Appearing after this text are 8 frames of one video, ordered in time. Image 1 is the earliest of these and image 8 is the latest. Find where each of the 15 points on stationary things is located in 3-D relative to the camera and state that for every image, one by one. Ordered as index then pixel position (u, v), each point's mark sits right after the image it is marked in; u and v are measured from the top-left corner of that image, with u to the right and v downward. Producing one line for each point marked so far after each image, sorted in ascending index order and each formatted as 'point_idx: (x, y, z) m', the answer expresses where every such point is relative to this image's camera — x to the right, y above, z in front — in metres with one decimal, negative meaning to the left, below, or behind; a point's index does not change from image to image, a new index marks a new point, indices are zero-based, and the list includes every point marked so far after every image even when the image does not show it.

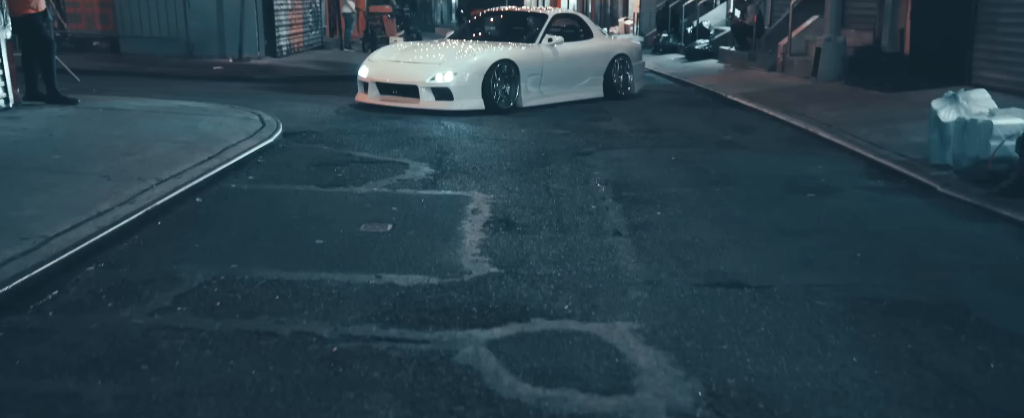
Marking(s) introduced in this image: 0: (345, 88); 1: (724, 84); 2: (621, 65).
0: (-2.4, +1.7, +15.5) m
1: (+3.2, +1.9, +16.1) m
2: (+1.5, +1.9, +14.5) m
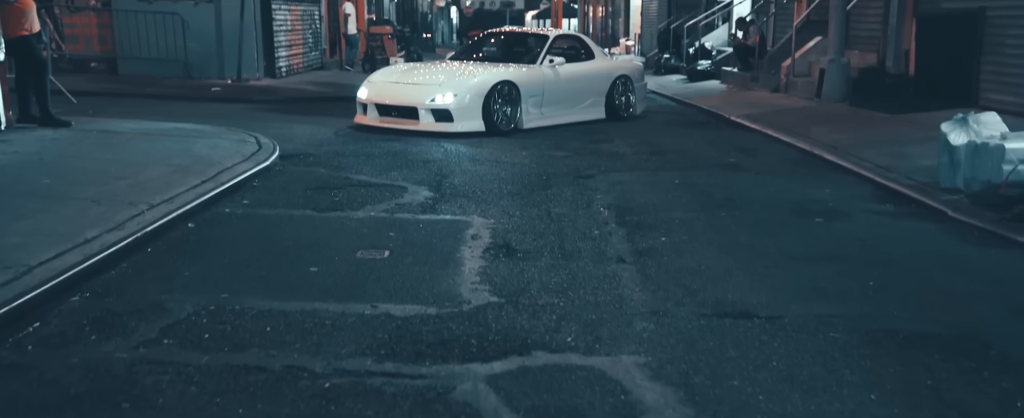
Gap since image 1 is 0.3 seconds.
0: (-2.4, +1.4, +15.3) m
1: (+3.2, +1.5, +16.0) m
2: (+1.5, +1.6, +14.3) m
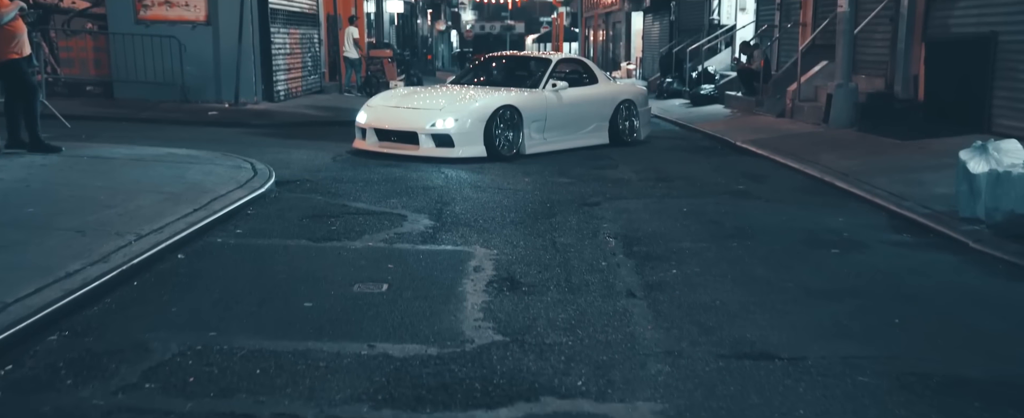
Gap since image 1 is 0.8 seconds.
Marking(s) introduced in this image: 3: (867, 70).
0: (-2.4, +1.1, +15.0) m
1: (+3.2, +1.1, +15.7) m
2: (+1.5, +1.3, +14.1) m
3: (+5.1, +2.0, +15.6) m
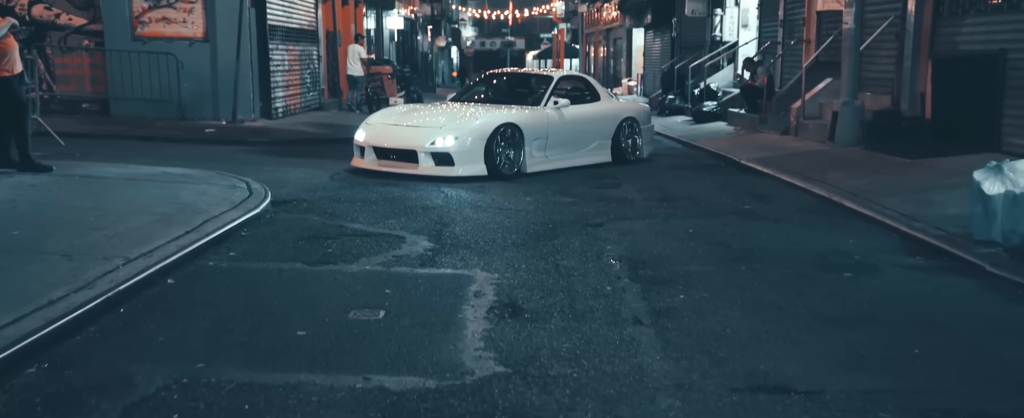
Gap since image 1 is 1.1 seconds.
0: (-2.4, +0.8, +14.8) m
1: (+3.2, +0.9, +15.5) m
2: (+1.5, +1.0, +13.9) m
3: (+5.1, +1.7, +15.4) m
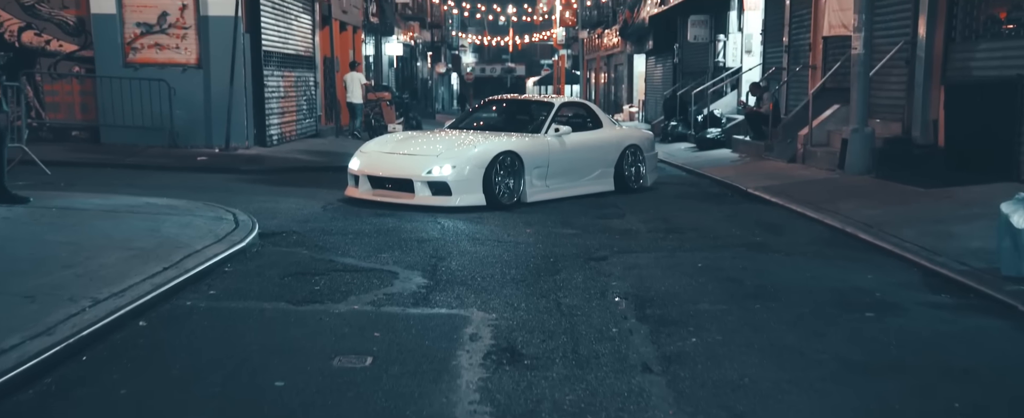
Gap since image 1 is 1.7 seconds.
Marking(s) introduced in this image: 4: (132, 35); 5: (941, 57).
0: (-2.4, +0.4, +14.4) m
1: (+3.2, +0.5, +15.1) m
2: (+1.5, +0.7, +13.4) m
3: (+5.1, +1.3, +15.0) m
4: (-6.0, +2.7, +17.0) m
5: (+5.3, +1.9, +13.2) m
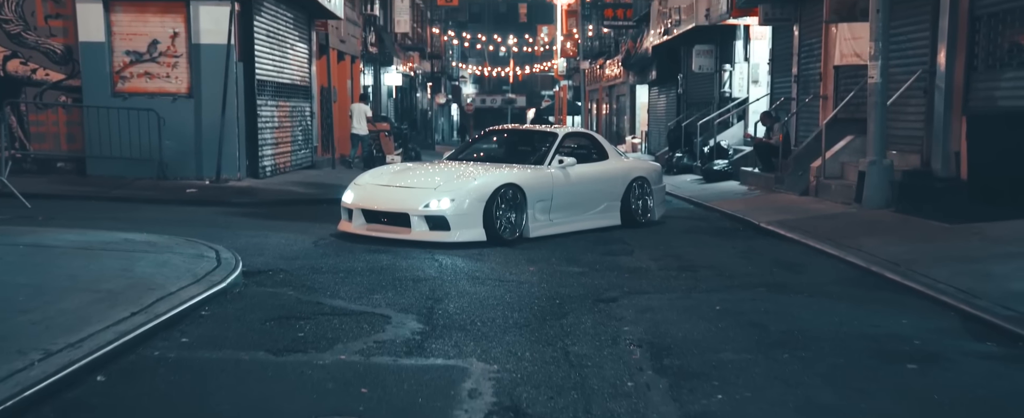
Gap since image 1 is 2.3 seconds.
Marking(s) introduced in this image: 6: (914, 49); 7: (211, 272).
0: (-2.3, -0.1, +13.8) m
1: (+3.2, 0.0, +14.5) m
2: (+1.5, +0.2, +12.8) m
3: (+5.2, +0.9, +14.4) m
4: (-6.0, +2.2, +16.5) m
5: (+5.3, +1.4, +12.7) m
6: (+5.2, +2.1, +14.0) m
7: (-2.2, -0.5, +8.0) m
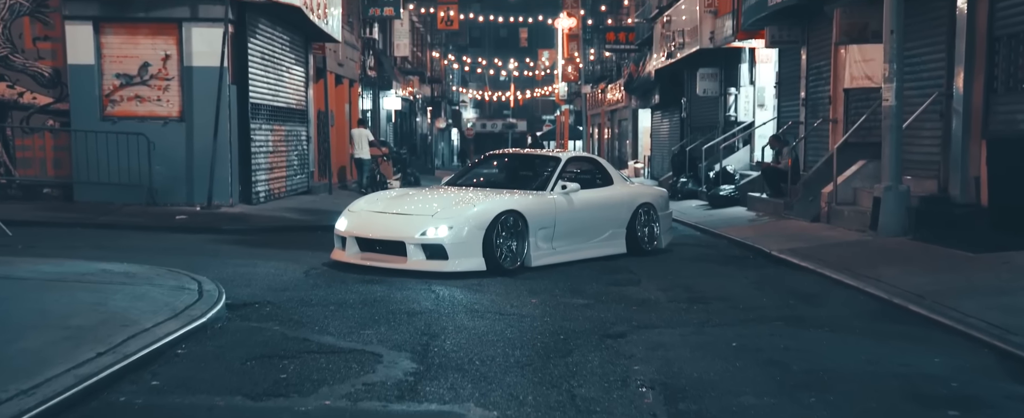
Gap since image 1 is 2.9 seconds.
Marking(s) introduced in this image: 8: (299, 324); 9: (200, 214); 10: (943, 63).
0: (-2.3, -0.4, +13.3) m
1: (+3.3, -0.4, +13.9) m
2: (+1.5, -0.1, +12.3) m
3: (+5.2, +0.5, +13.9) m
4: (-6.0, +1.8, +16.0) m
5: (+5.3, +1.1, +12.2) m
6: (+5.2, +1.7, +13.6) m
7: (-2.2, -0.7, +7.5) m
8: (-1.5, -0.8, +7.6) m
9: (-4.4, -0.1, +15.3) m
10: (+5.3, +1.8, +13.2) m
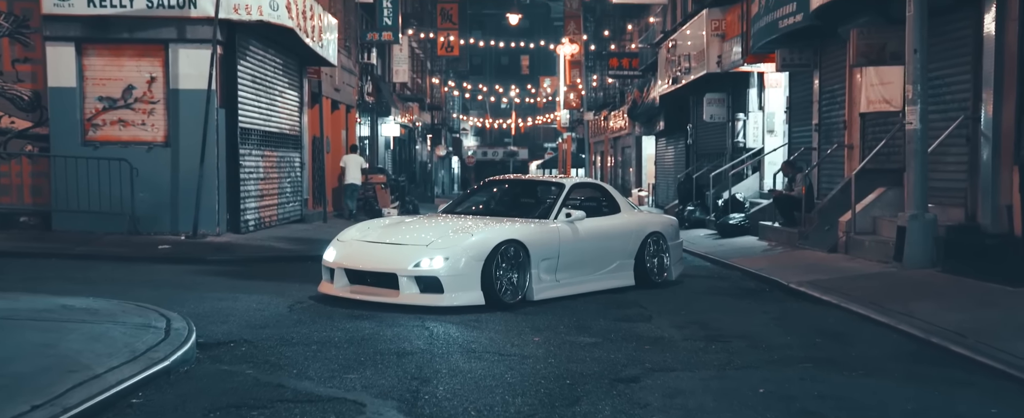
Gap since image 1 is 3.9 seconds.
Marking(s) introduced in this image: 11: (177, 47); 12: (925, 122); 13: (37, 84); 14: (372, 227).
0: (-2.3, -0.7, +12.5) m
1: (+3.3, -0.7, +13.2) m
2: (+1.5, -0.4, +11.5) m
3: (+5.2, +0.1, +13.1) m
4: (-6.0, +1.4, +15.3) m
5: (+5.3, +0.8, +11.4) m
6: (+5.3, +1.4, +12.8) m
7: (-2.2, -0.9, +6.7) m
8: (-1.5, -1.0, +6.8) m
9: (-4.4, -0.5, +14.5) m
10: (+5.3, +1.4, +12.4) m
11: (-4.8, +2.3, +15.3) m
12: (+4.5, +1.0, +11.9) m
13: (-6.8, +1.8, +15.4) m
14: (-1.3, -0.2, +9.9) m
